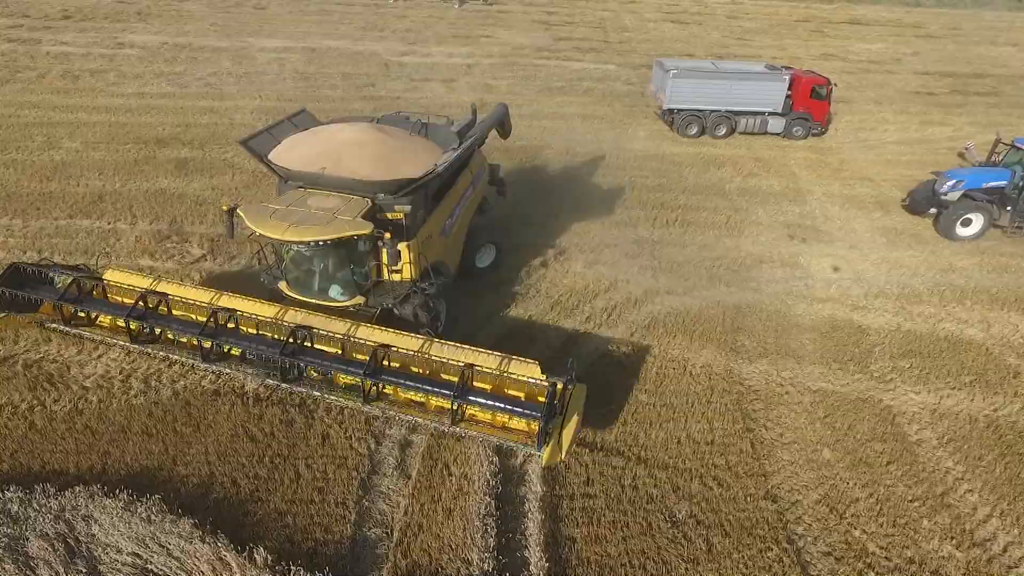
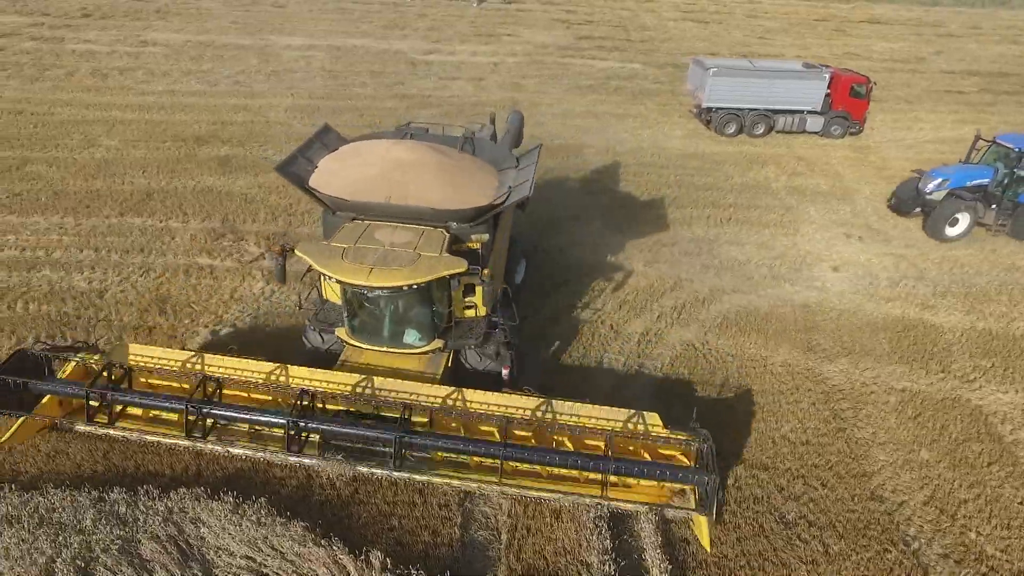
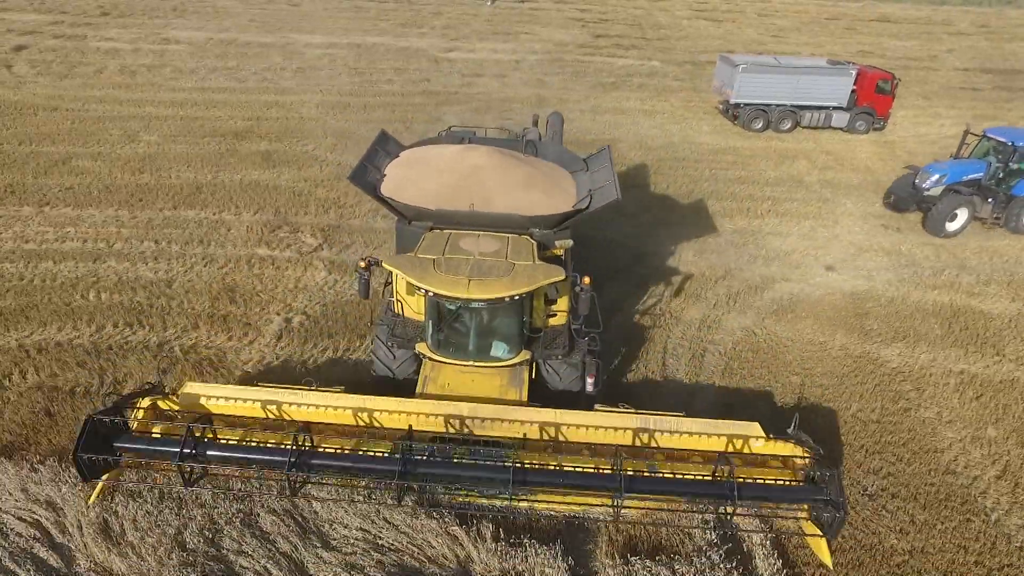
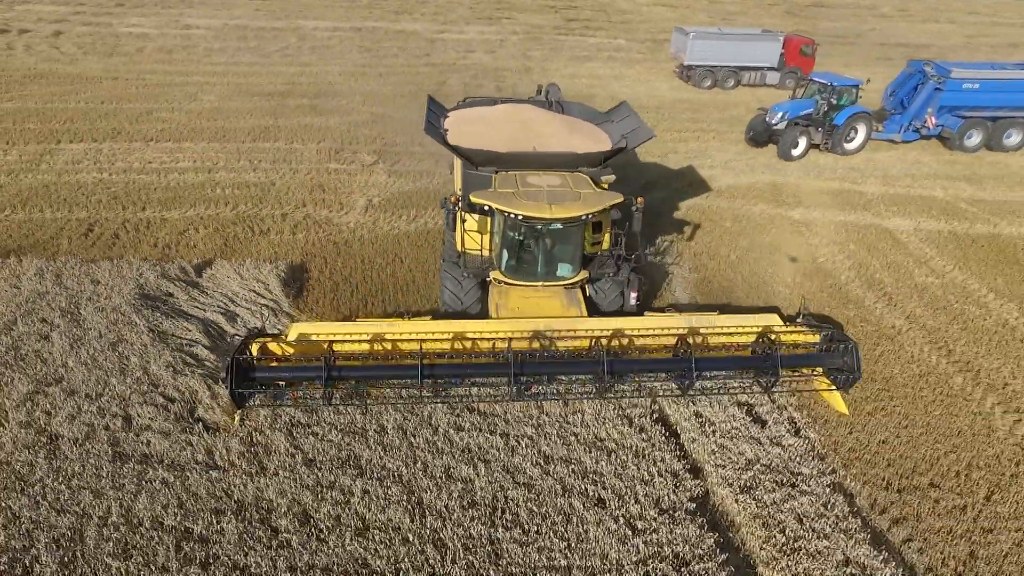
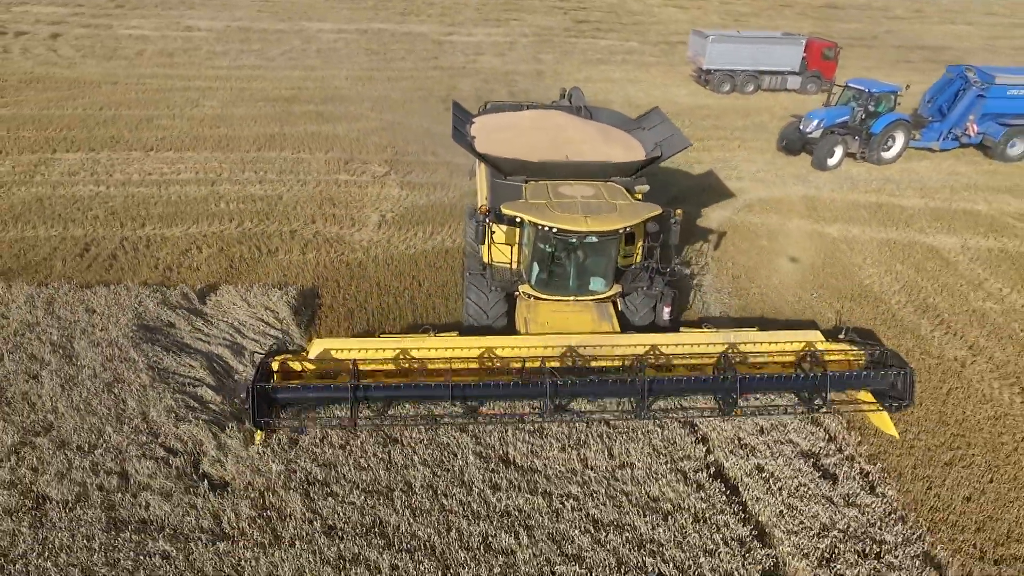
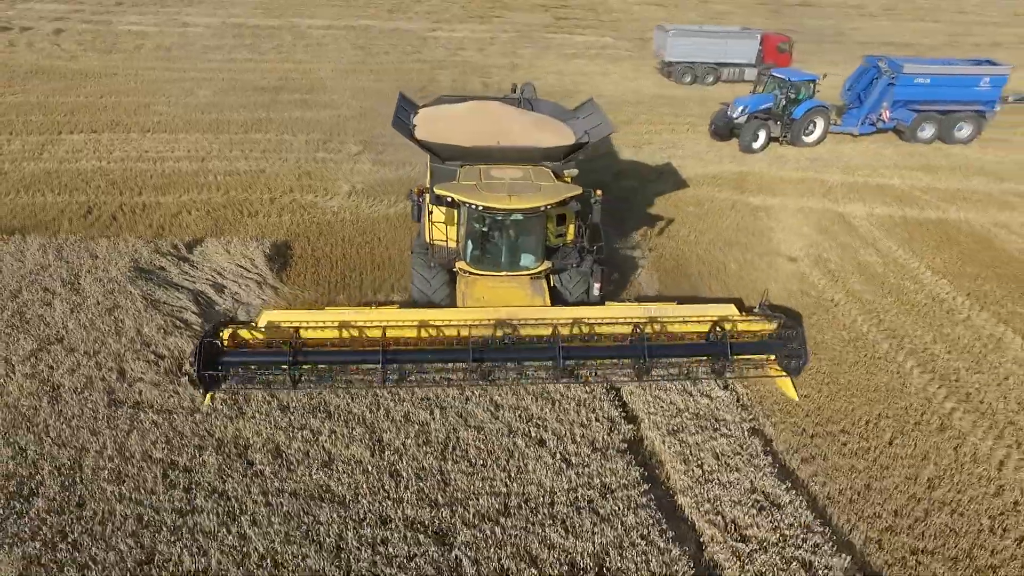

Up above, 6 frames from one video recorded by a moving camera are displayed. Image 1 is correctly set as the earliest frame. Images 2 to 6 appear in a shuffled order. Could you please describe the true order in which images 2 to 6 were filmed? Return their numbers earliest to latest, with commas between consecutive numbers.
2, 3, 5, 4, 6
